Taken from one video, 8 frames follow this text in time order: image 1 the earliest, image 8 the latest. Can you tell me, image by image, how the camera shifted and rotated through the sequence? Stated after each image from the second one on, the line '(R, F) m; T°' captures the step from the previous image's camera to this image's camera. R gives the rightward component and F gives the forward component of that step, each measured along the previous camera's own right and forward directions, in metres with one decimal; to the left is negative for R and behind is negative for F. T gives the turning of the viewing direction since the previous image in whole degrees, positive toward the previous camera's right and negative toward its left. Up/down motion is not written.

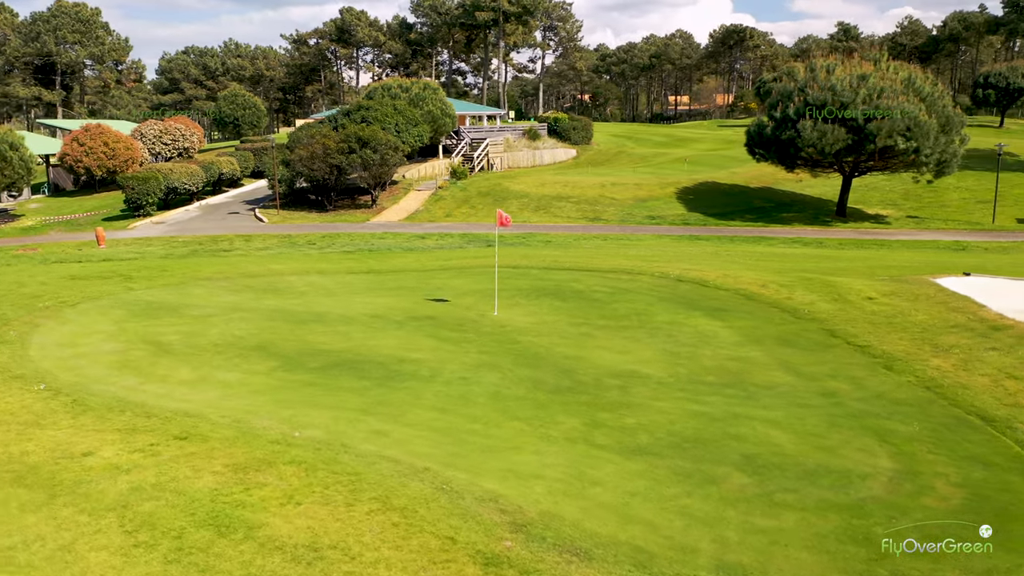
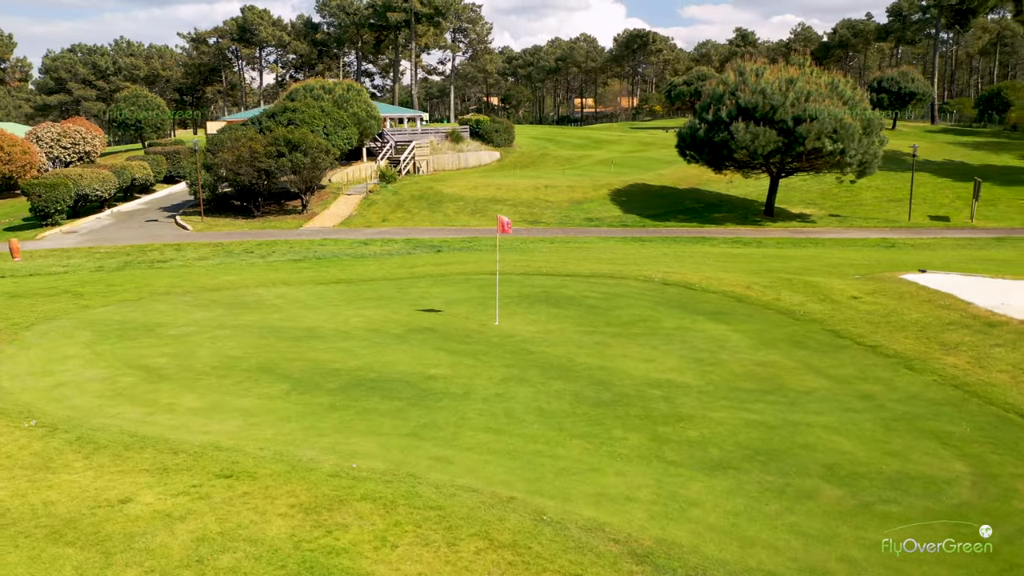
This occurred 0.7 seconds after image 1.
(-2.0, +0.8) m; +7°
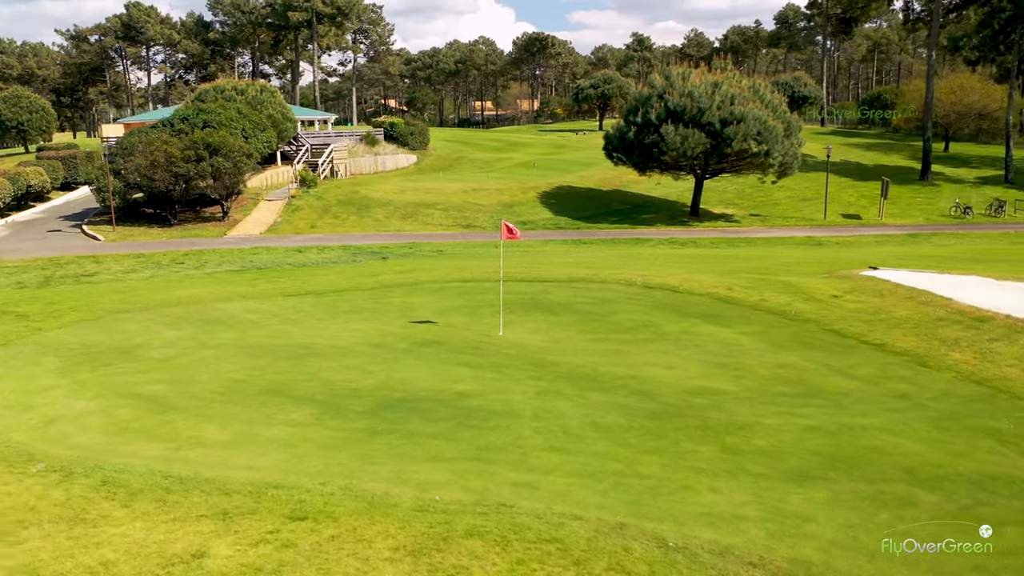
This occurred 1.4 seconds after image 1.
(-2.1, +0.8) m; +7°
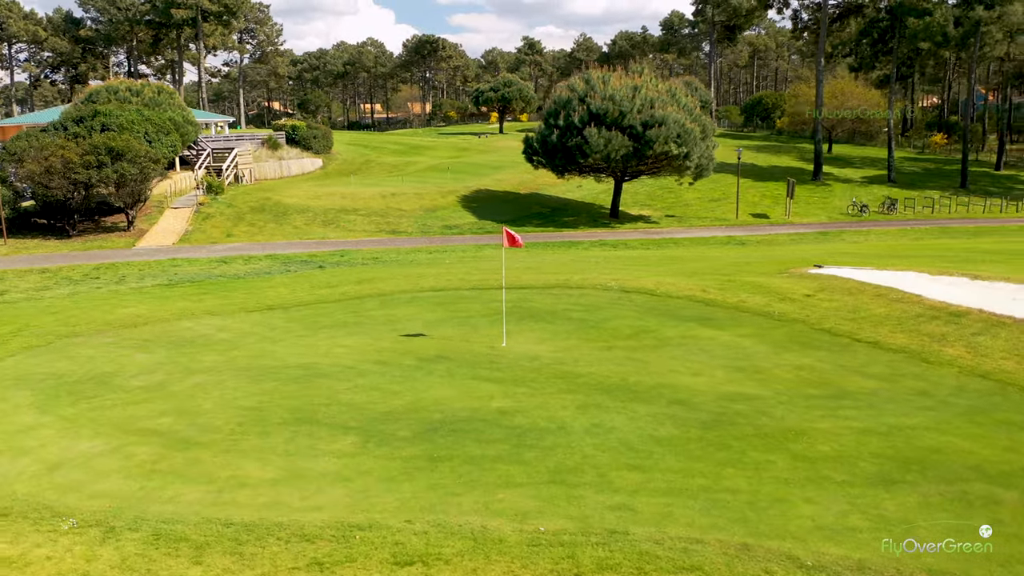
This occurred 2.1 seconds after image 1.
(-2.2, +0.7) m; +8°
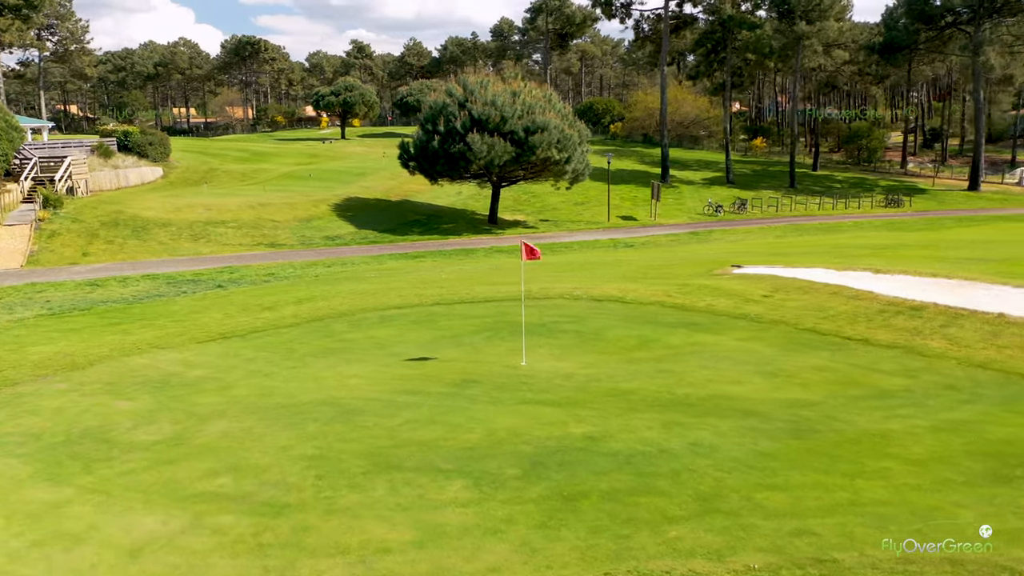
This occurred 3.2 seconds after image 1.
(-3.4, +1.2) m; +12°
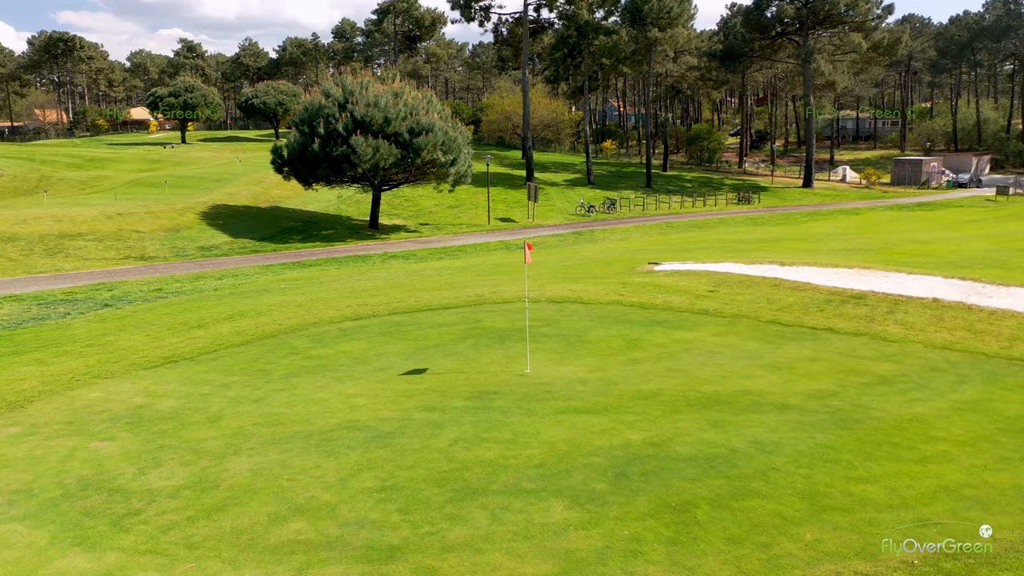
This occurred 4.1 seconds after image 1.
(-2.8, +0.9) m; +11°
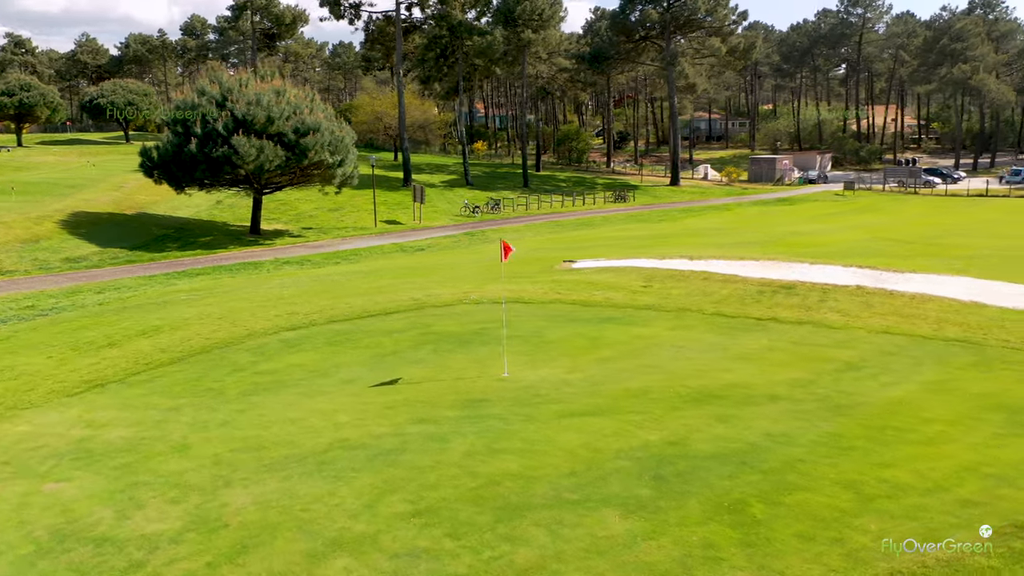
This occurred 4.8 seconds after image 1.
(-1.8, +0.8) m; +10°
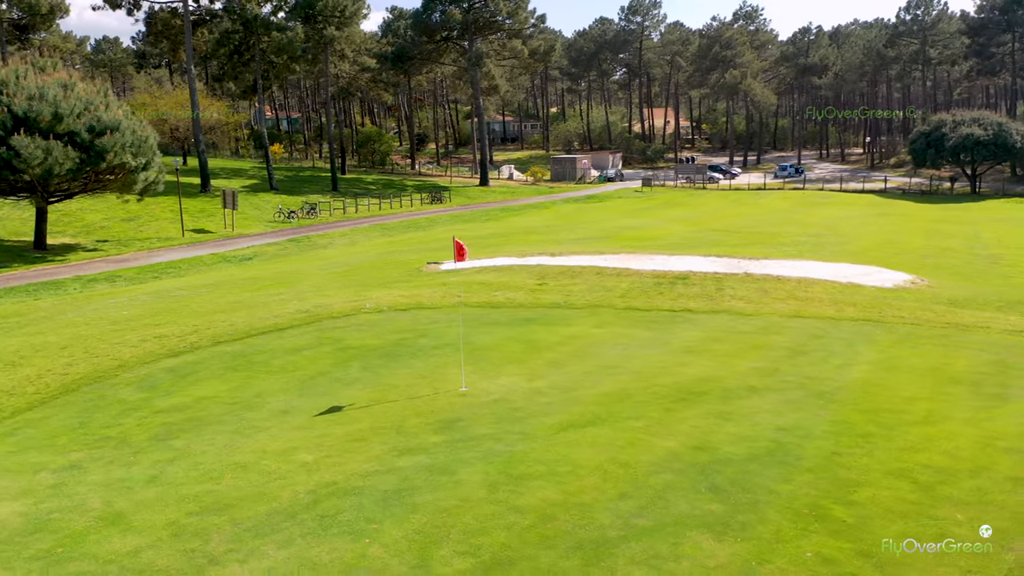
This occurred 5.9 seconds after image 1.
(-2.4, +1.7) m; +15°
